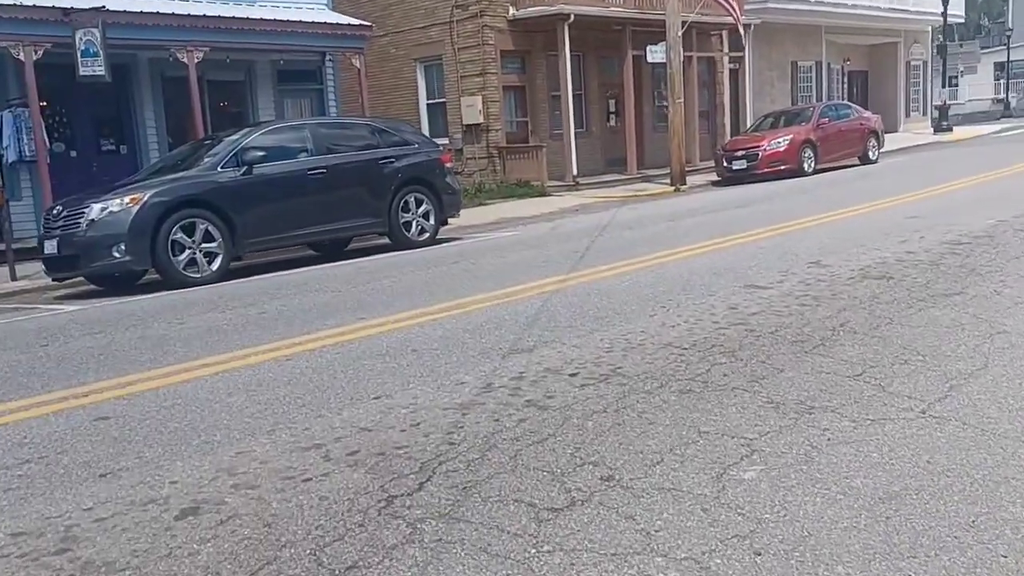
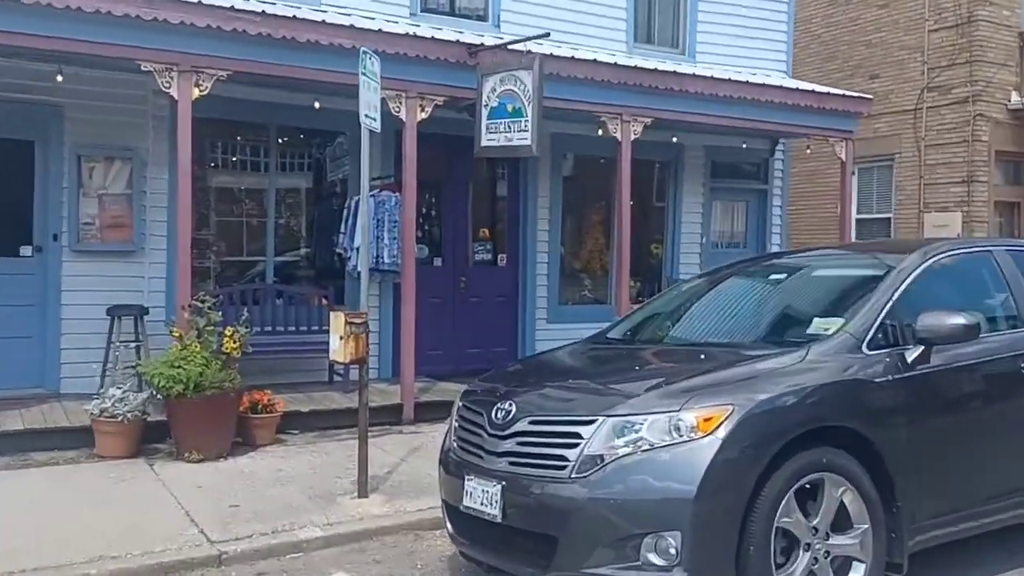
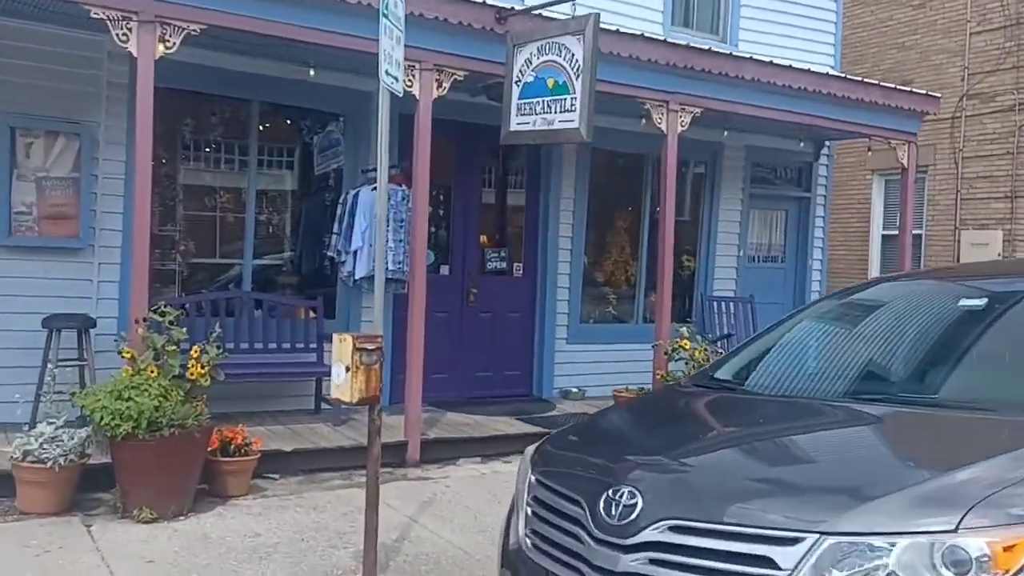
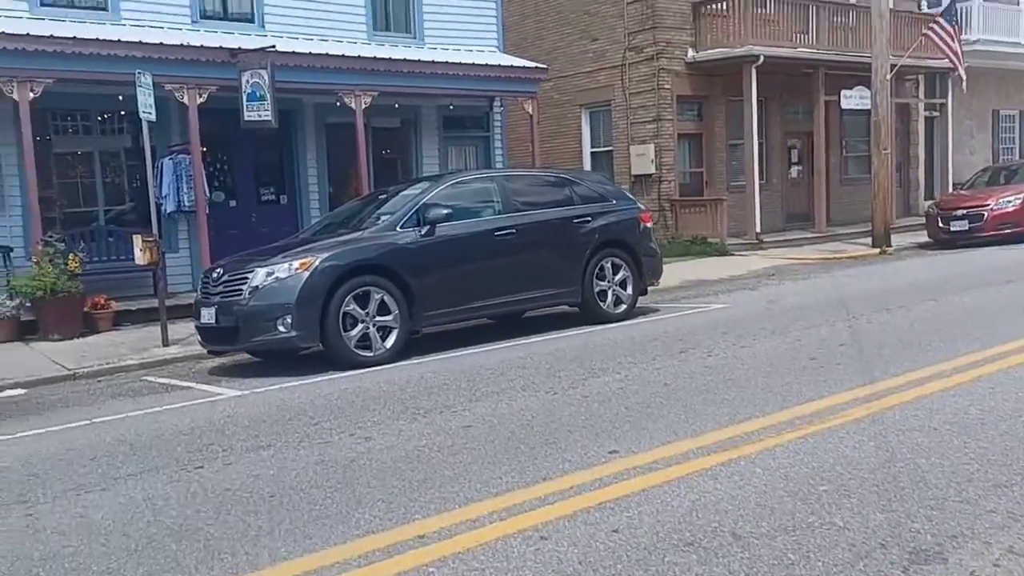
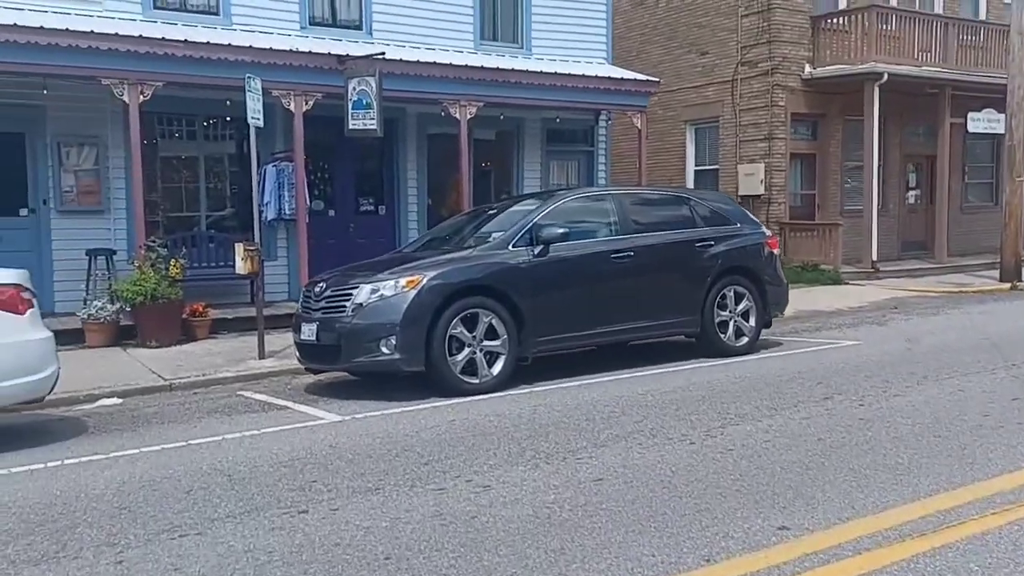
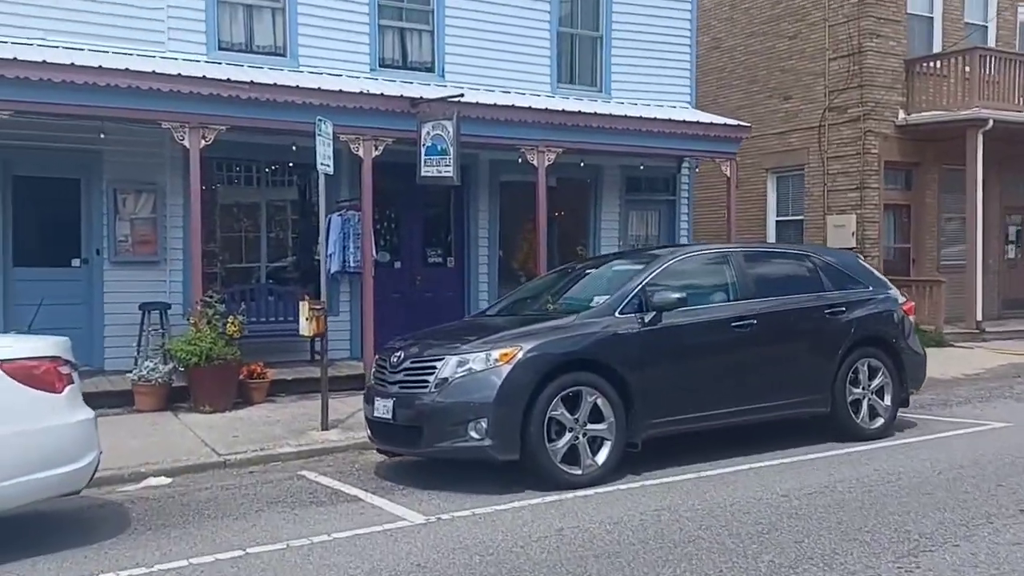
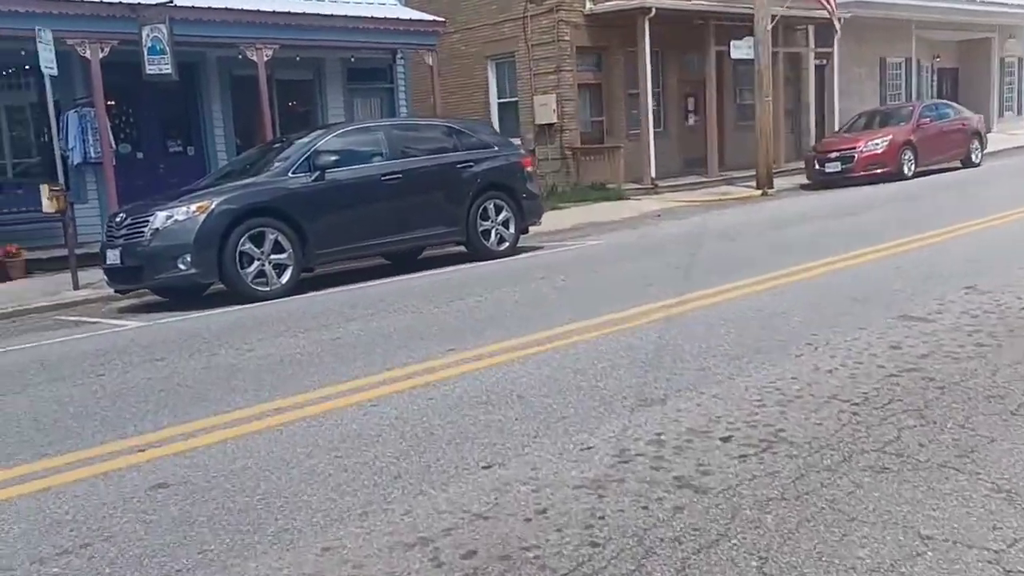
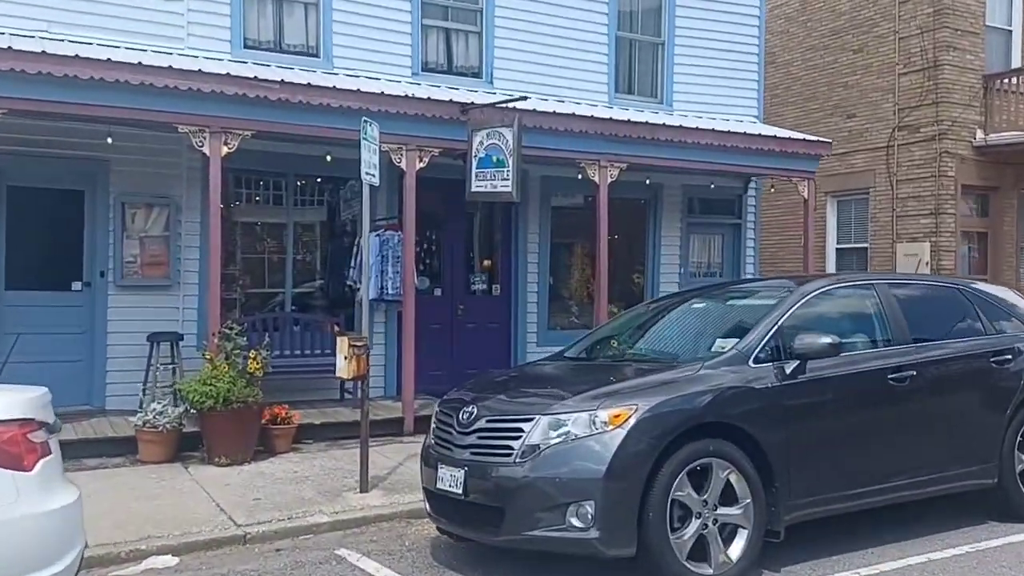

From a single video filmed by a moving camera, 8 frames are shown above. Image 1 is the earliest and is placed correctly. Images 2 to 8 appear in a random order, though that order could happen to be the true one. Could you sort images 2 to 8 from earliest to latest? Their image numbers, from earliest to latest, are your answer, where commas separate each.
7, 4, 5, 6, 8, 2, 3
